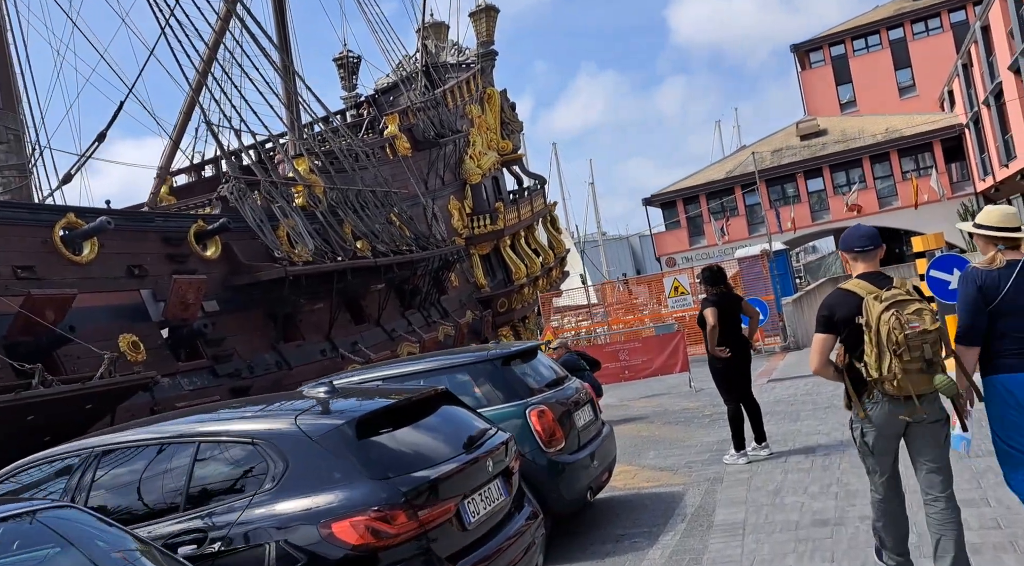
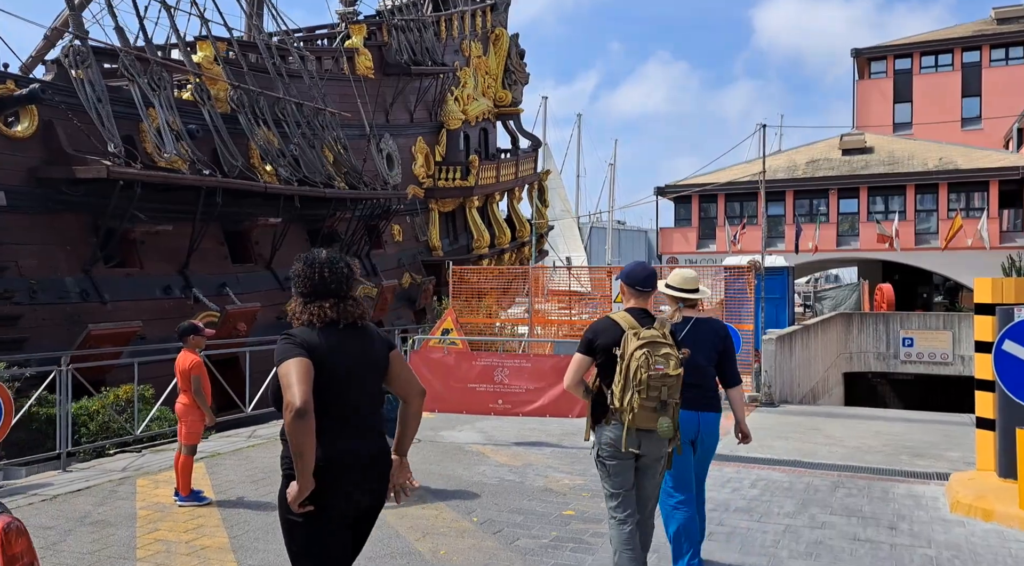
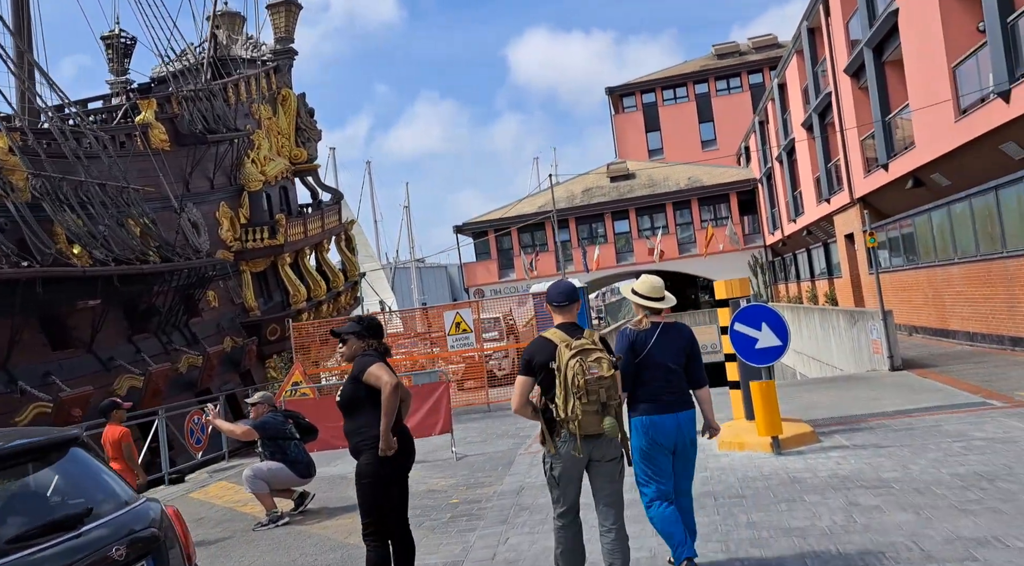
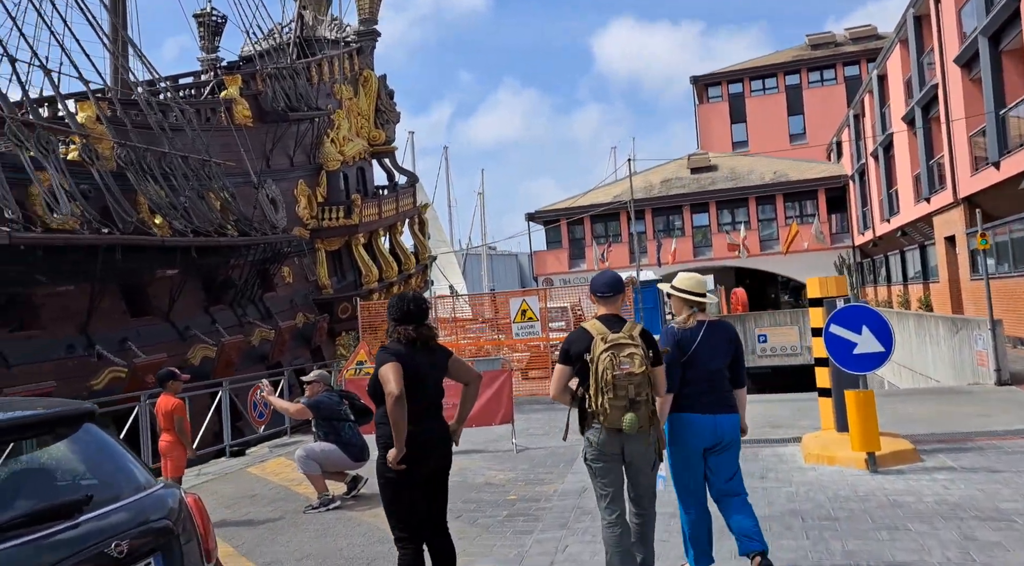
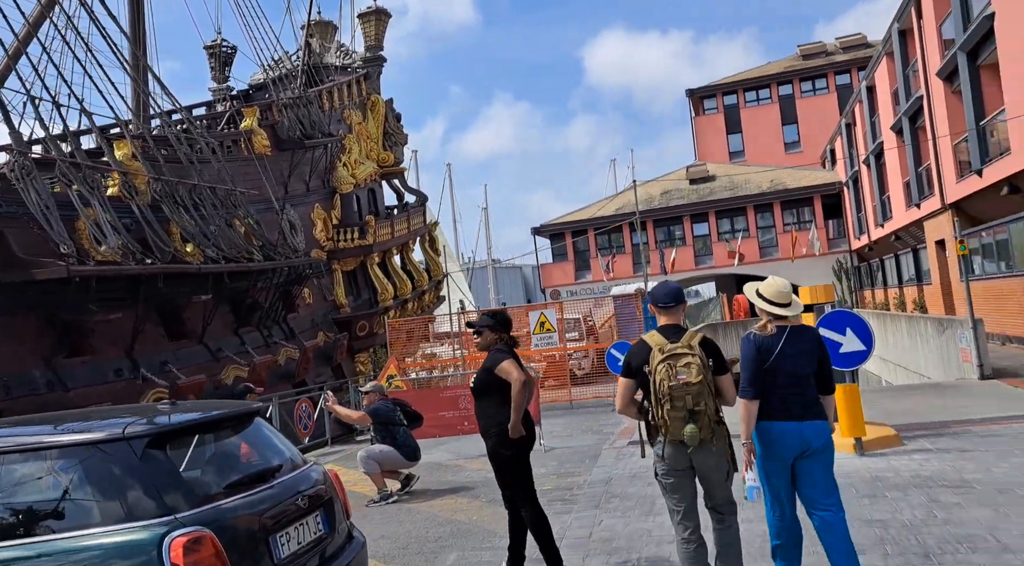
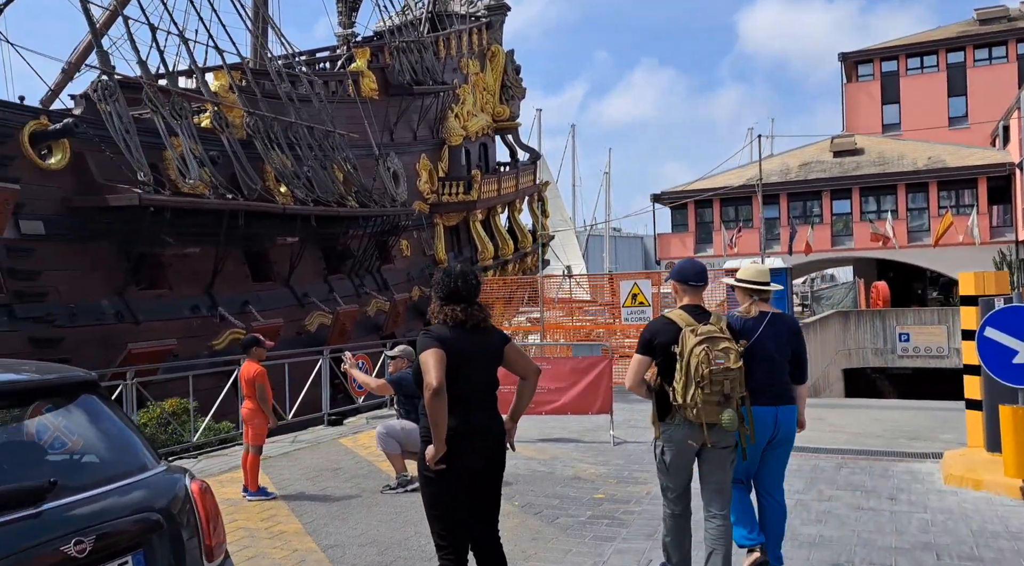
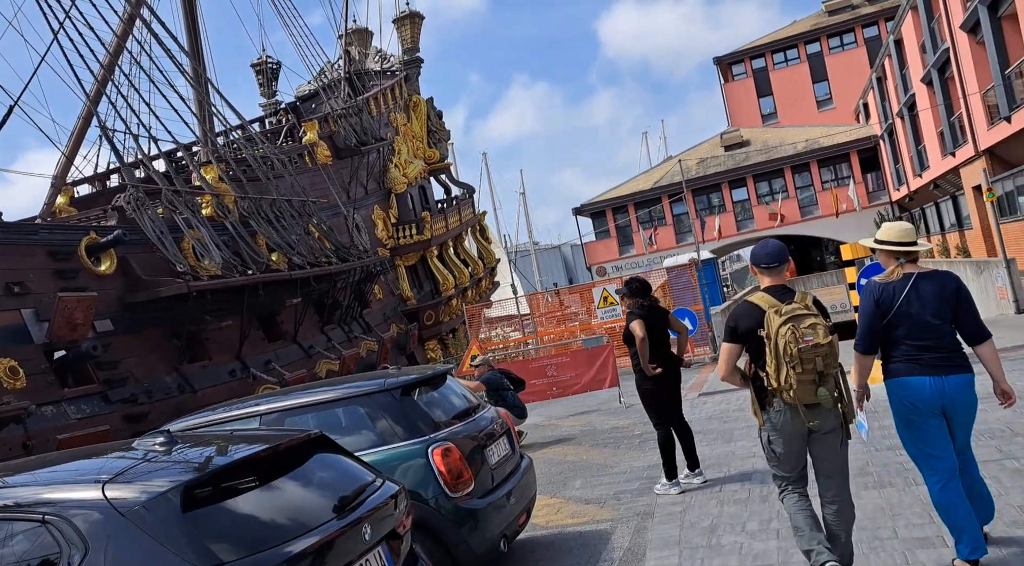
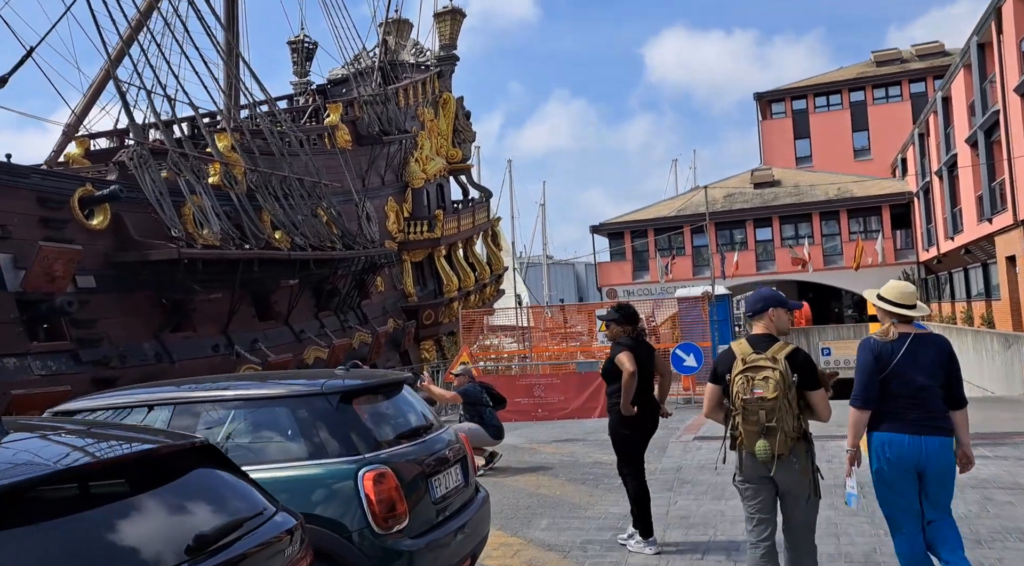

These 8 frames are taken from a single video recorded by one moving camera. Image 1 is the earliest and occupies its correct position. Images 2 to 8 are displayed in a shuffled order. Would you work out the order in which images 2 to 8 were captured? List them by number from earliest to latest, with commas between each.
7, 8, 5, 3, 4, 6, 2
